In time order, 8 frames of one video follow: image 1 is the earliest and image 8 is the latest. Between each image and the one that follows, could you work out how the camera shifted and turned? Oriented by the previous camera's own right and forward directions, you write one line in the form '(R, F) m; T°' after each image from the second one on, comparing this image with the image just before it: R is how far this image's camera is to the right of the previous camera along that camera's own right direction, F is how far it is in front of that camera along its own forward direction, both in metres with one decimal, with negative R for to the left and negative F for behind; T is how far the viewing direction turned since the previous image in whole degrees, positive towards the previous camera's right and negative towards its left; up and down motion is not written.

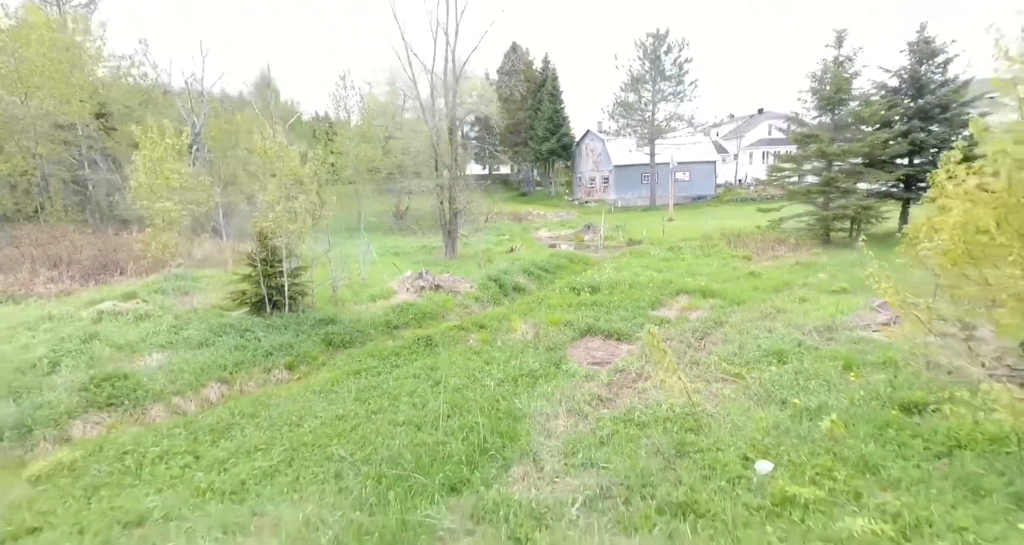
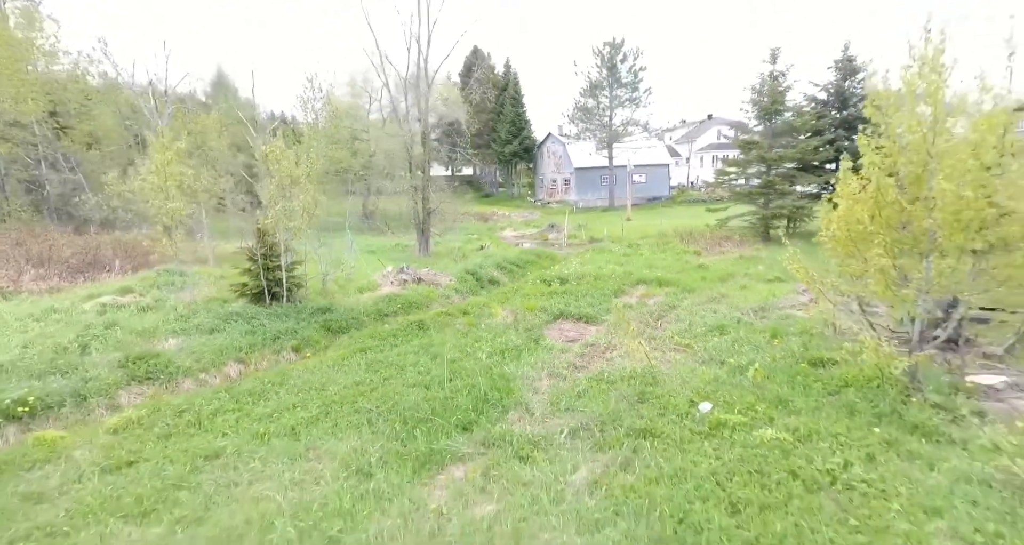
(-0.4, -1.3) m; +4°
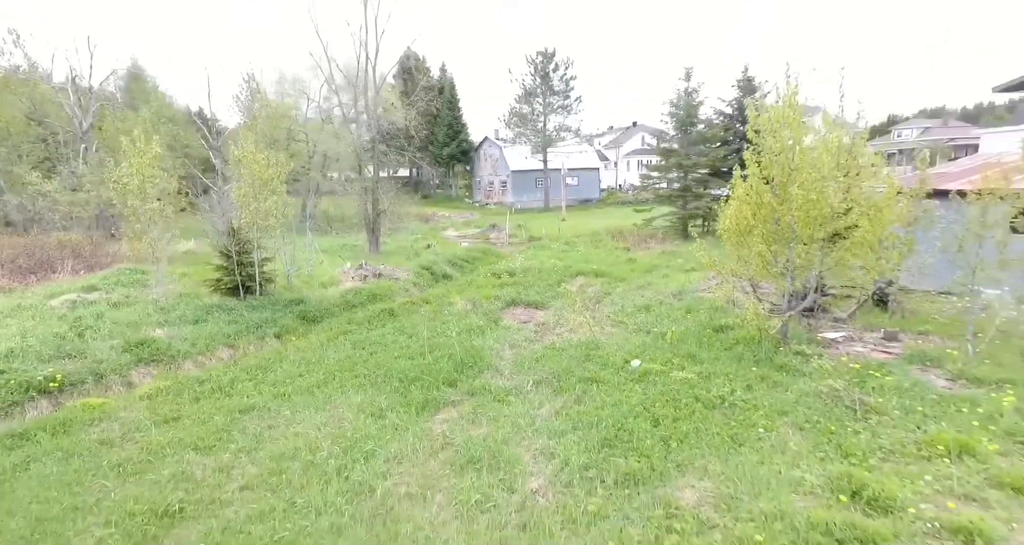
(-0.5, -1.5) m; +7°
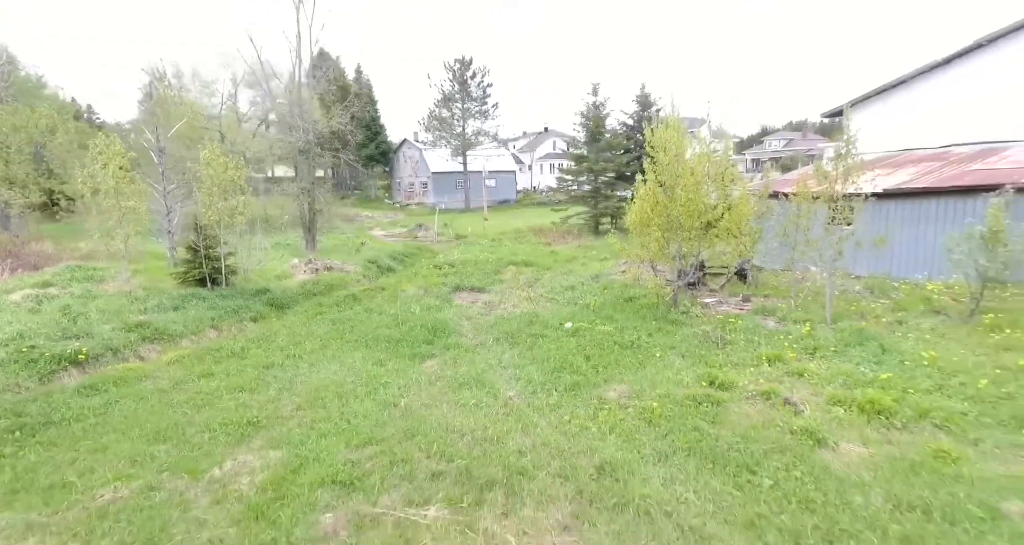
(-0.8, -2.1) m; +9°
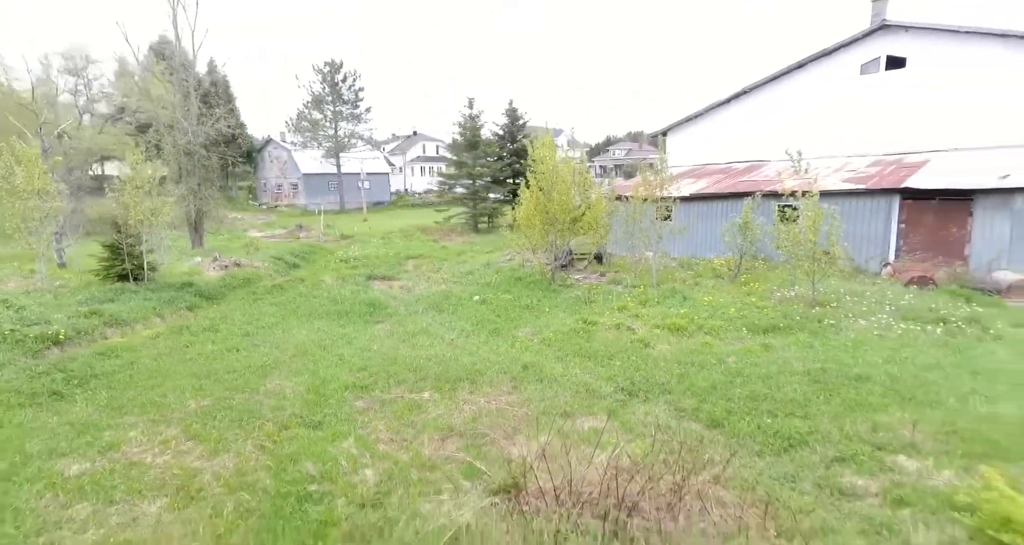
(-1.2, -2.8) m; +14°
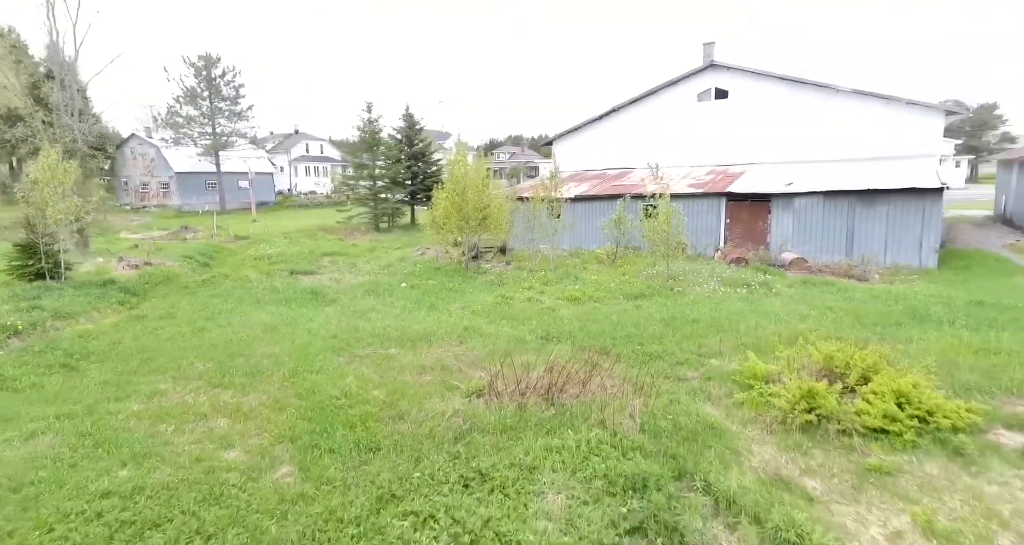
(-1.0, -2.3) m; +12°
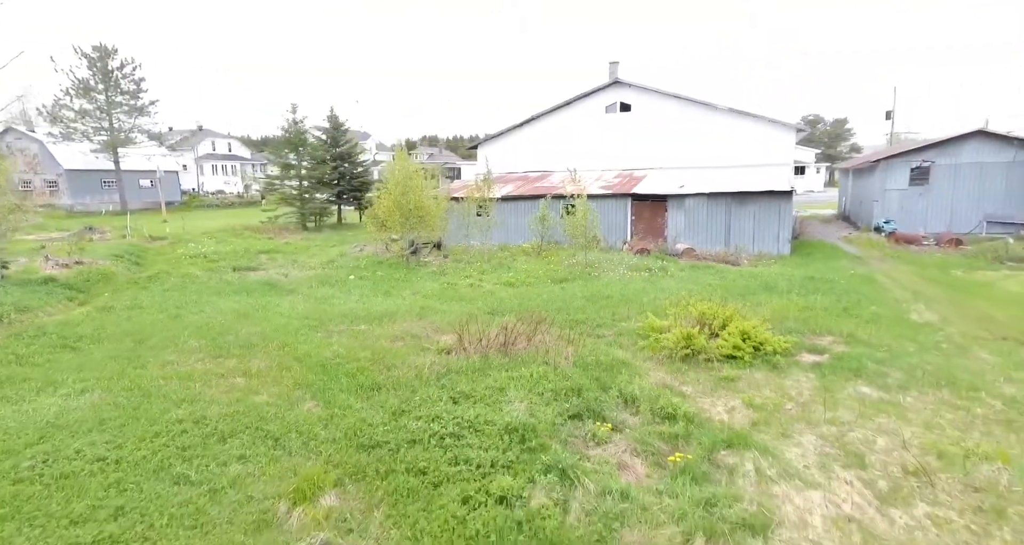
(-0.7, -1.9) m; +9°
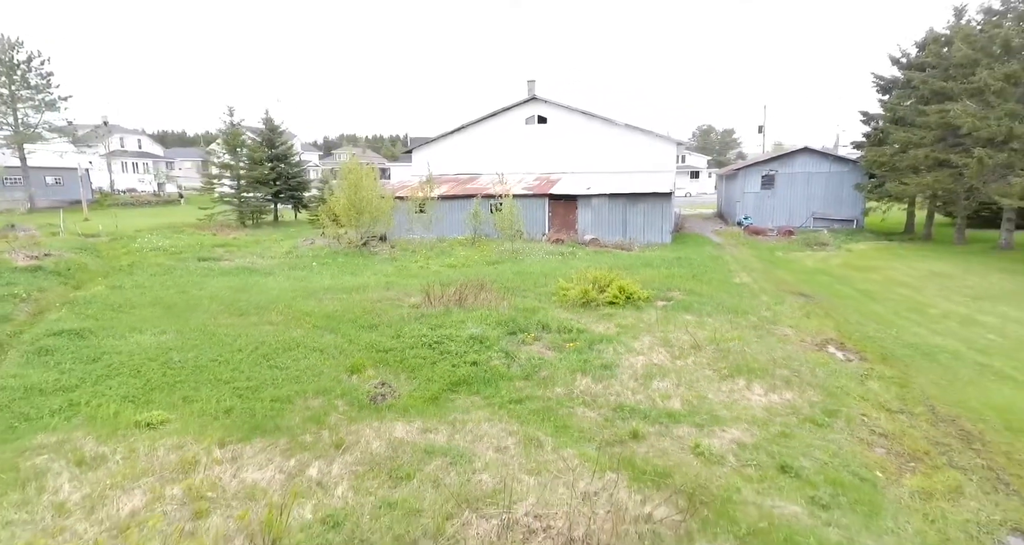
(-0.6, -3.6) m; +8°
